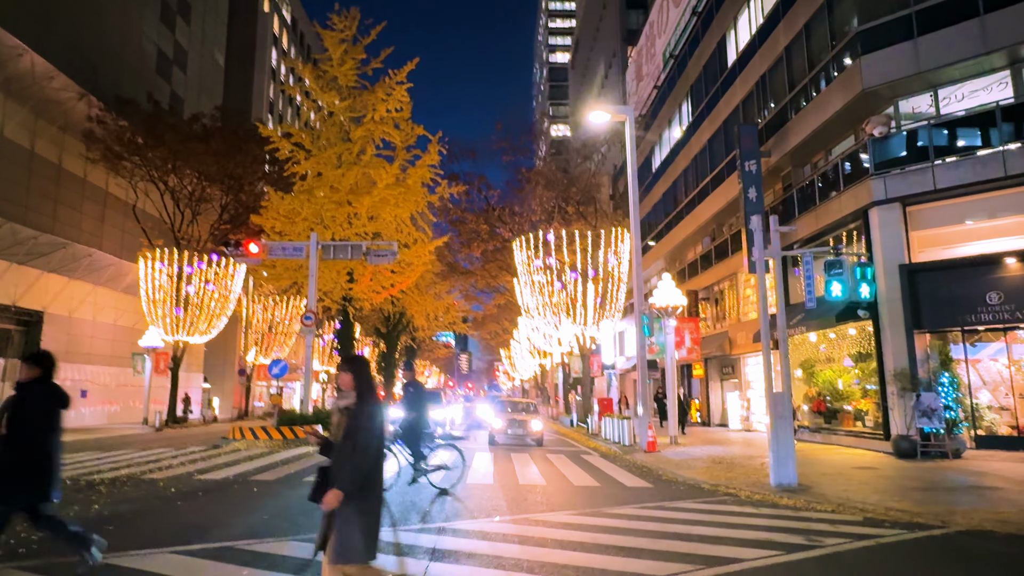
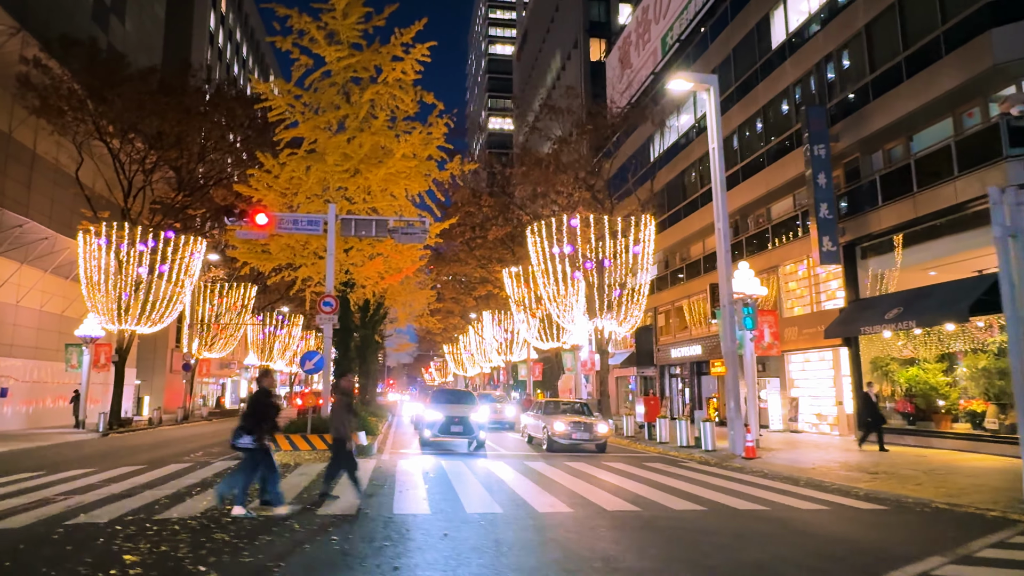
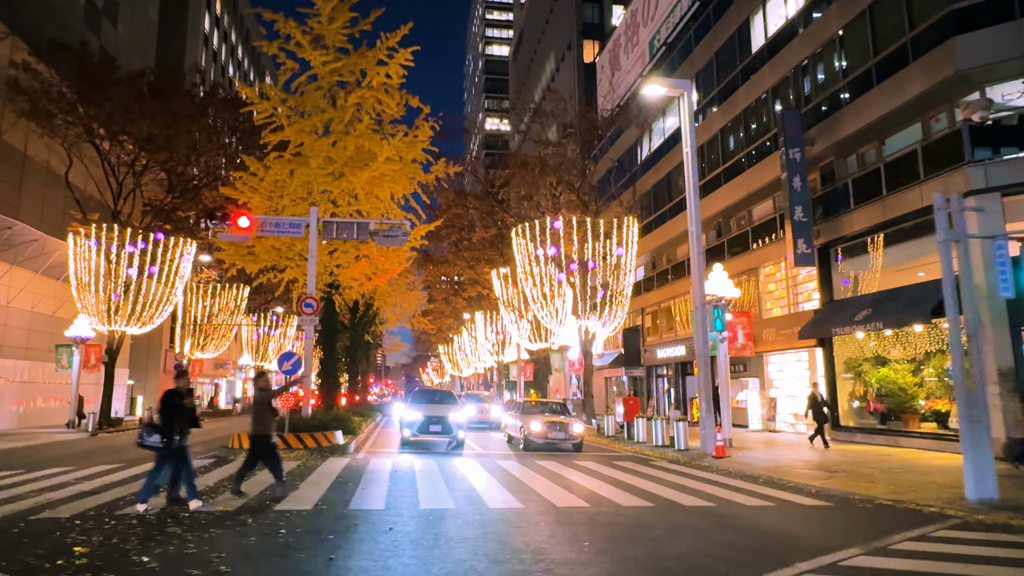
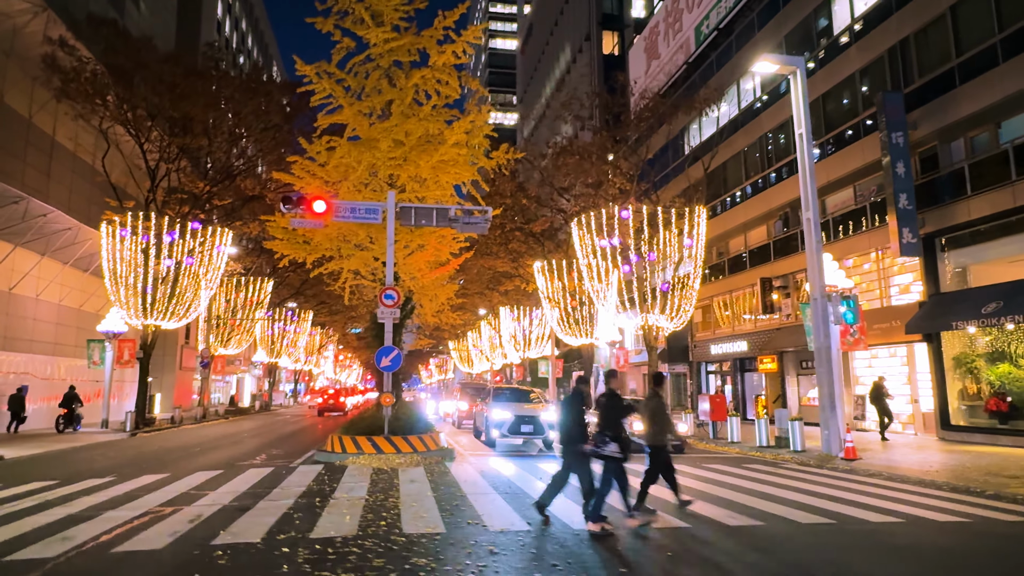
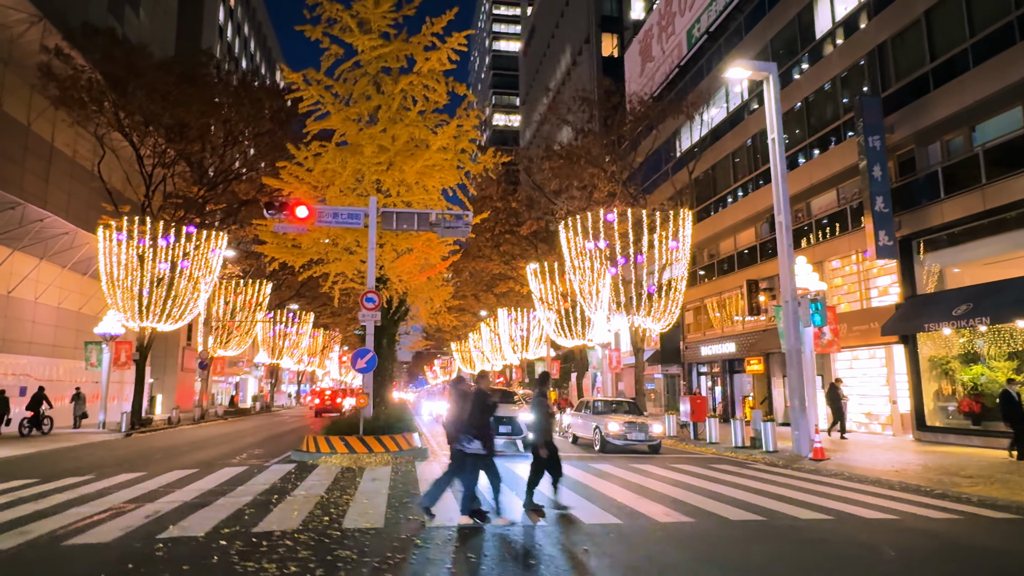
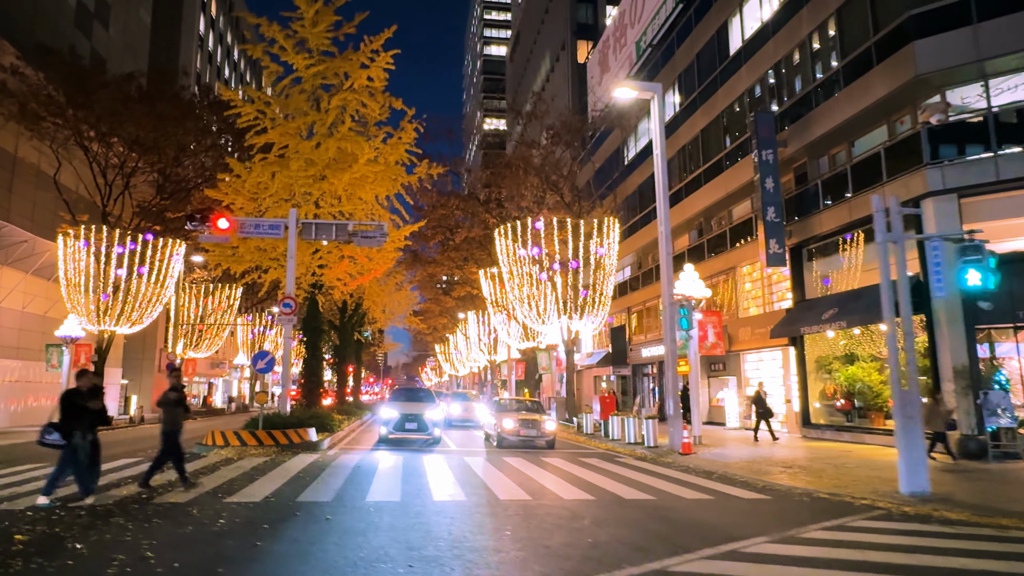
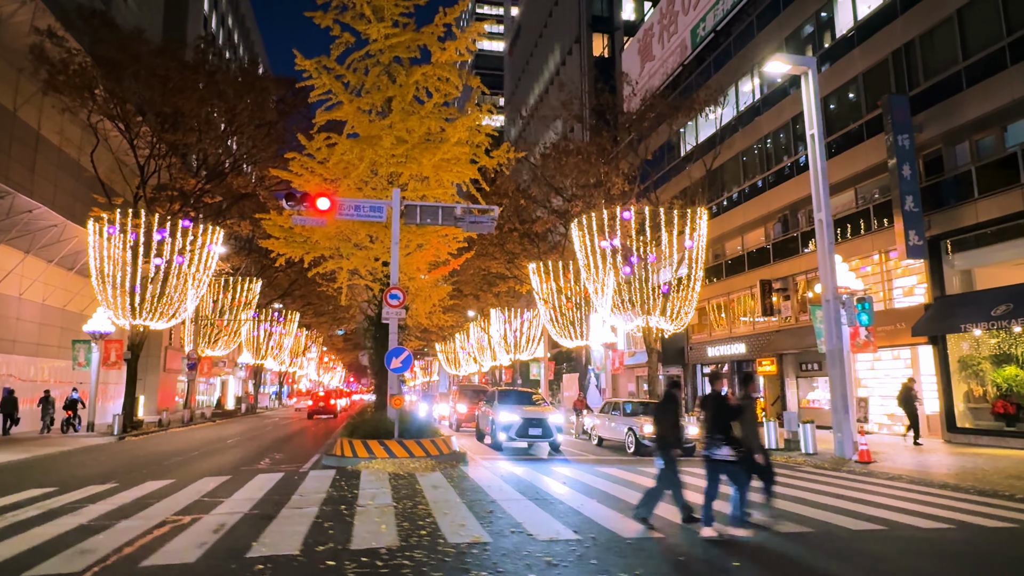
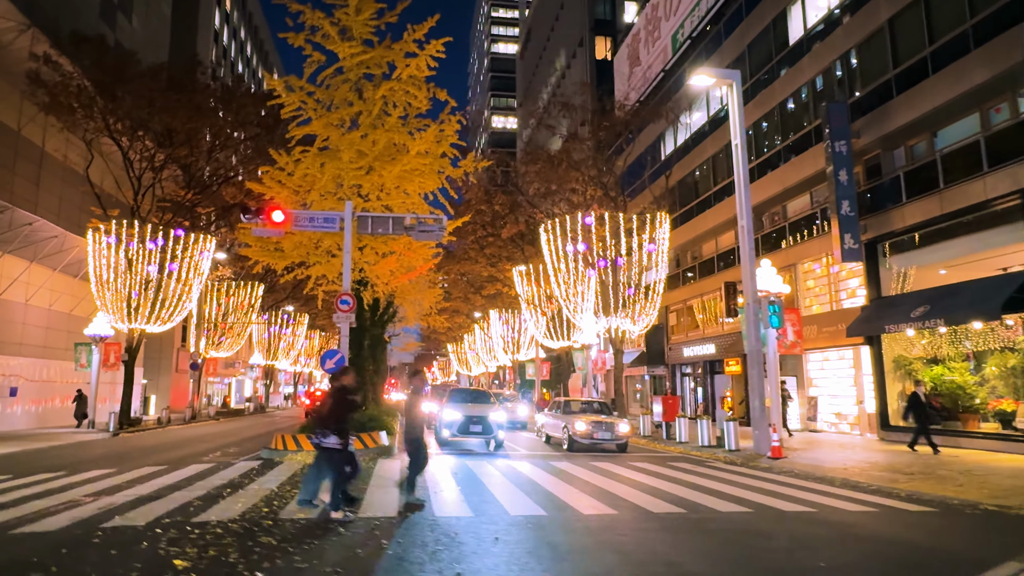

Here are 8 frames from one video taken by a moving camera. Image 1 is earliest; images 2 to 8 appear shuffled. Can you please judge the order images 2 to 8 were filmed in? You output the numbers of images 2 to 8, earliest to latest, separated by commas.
6, 3, 2, 8, 5, 4, 7
